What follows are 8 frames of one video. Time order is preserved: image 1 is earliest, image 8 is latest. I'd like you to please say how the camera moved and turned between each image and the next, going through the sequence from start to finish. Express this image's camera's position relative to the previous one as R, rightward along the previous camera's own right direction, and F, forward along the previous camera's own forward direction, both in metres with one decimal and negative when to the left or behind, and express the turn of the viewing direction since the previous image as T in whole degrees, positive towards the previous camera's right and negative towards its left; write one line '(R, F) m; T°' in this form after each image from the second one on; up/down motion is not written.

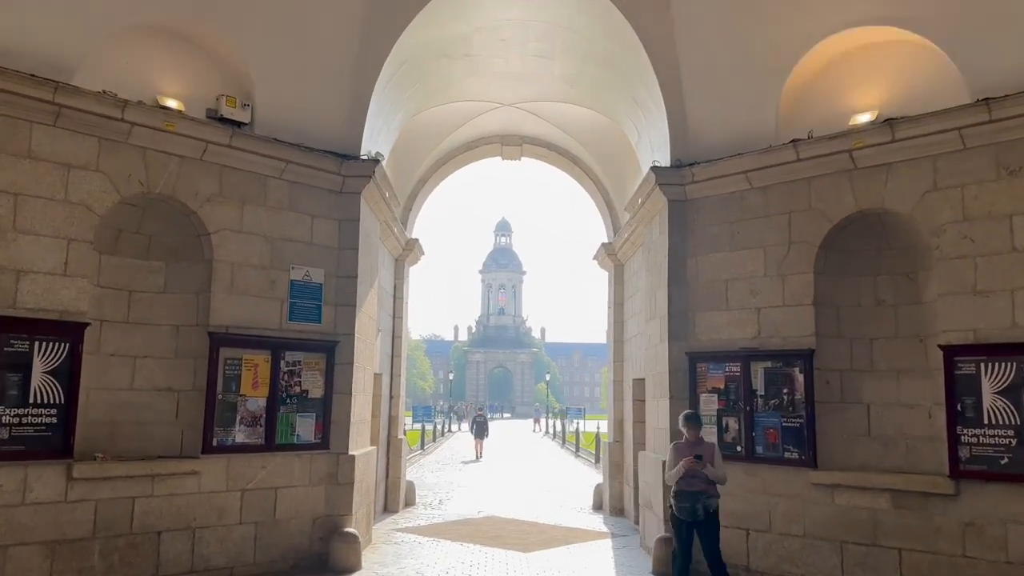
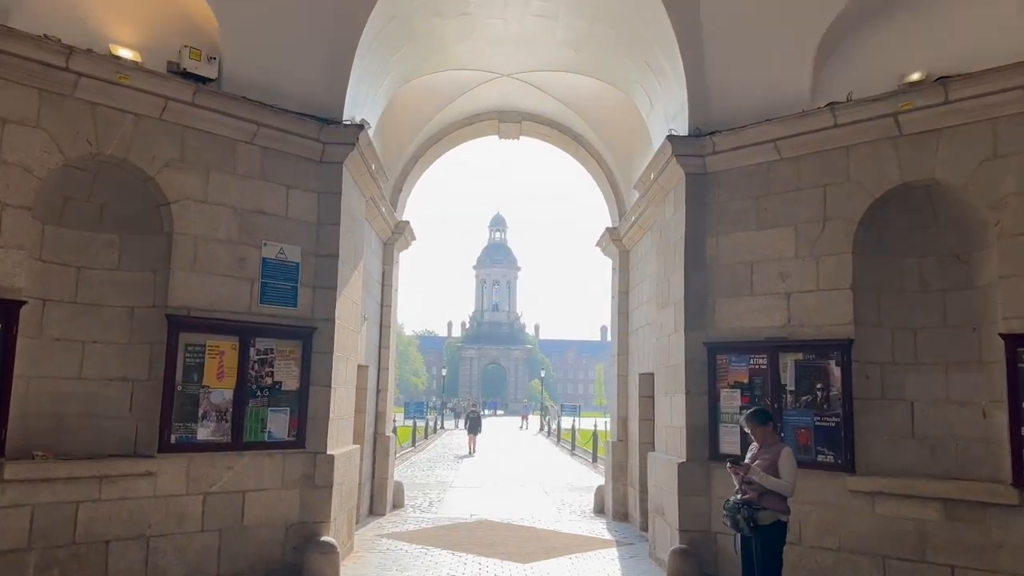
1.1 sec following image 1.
(-0.1, +0.9) m; 0°
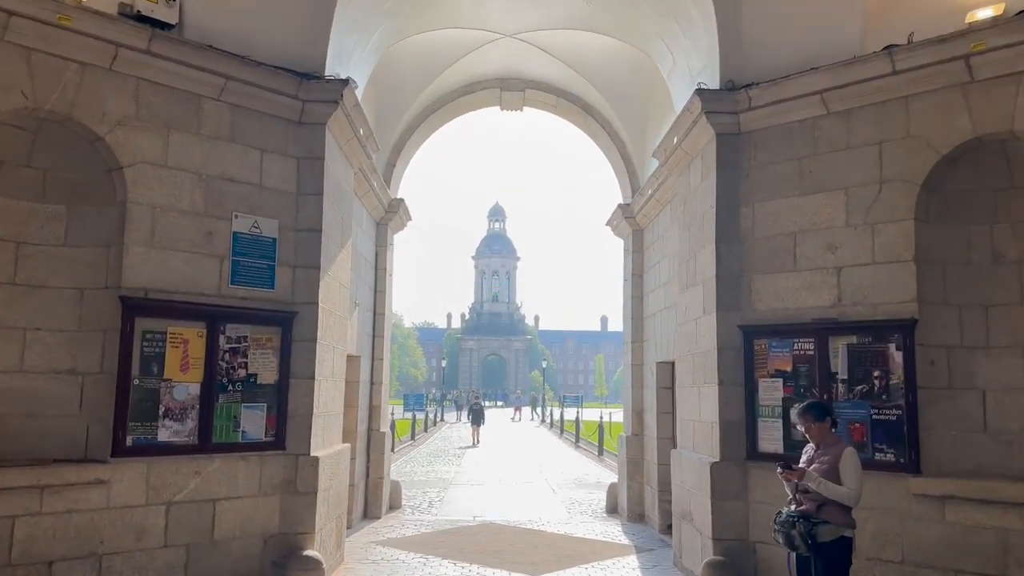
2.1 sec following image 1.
(-0.1, +1.0) m; 0°
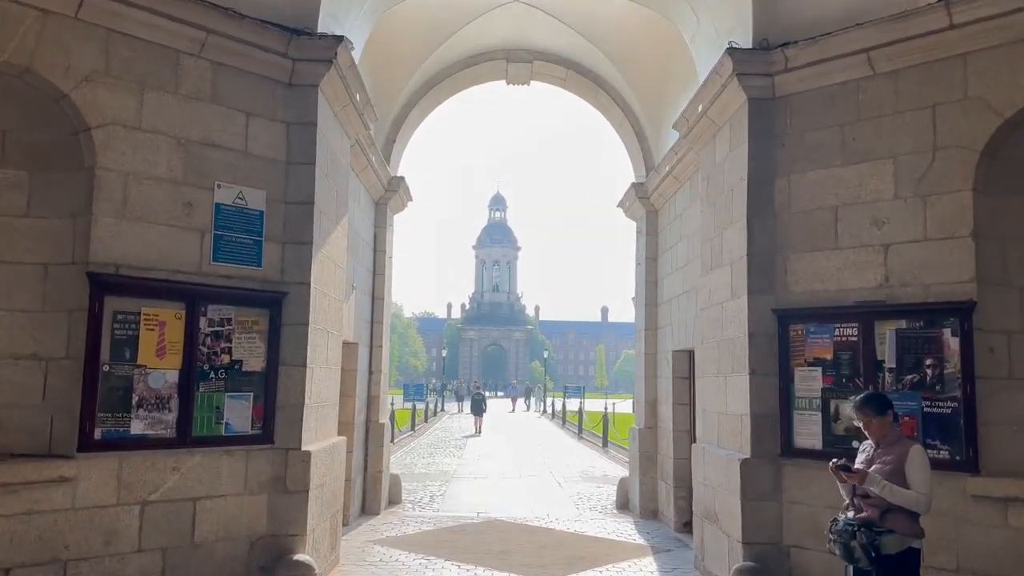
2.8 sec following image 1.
(-0.1, +0.6) m; 0°
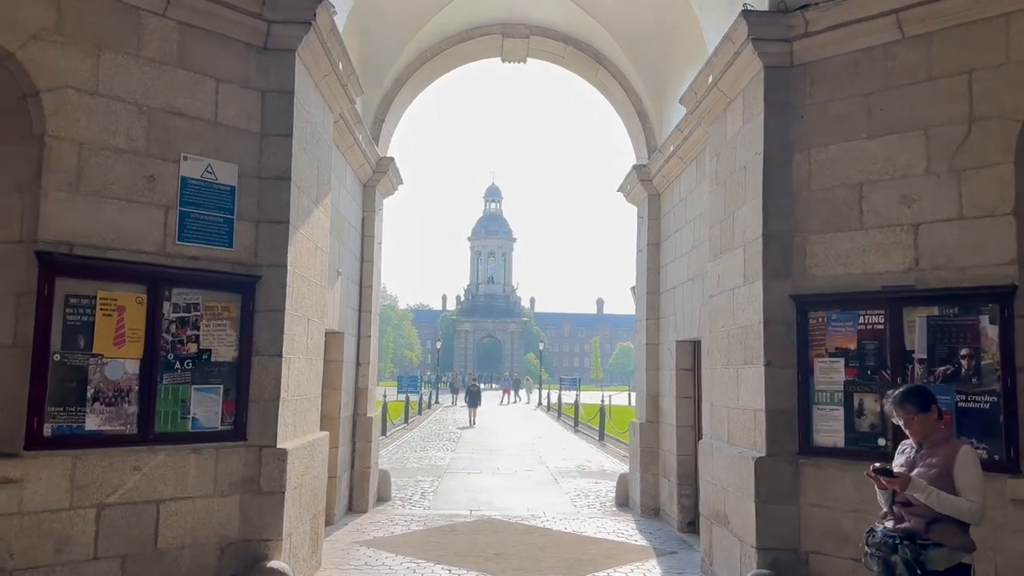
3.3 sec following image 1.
(0.0, +0.5) m; 0°
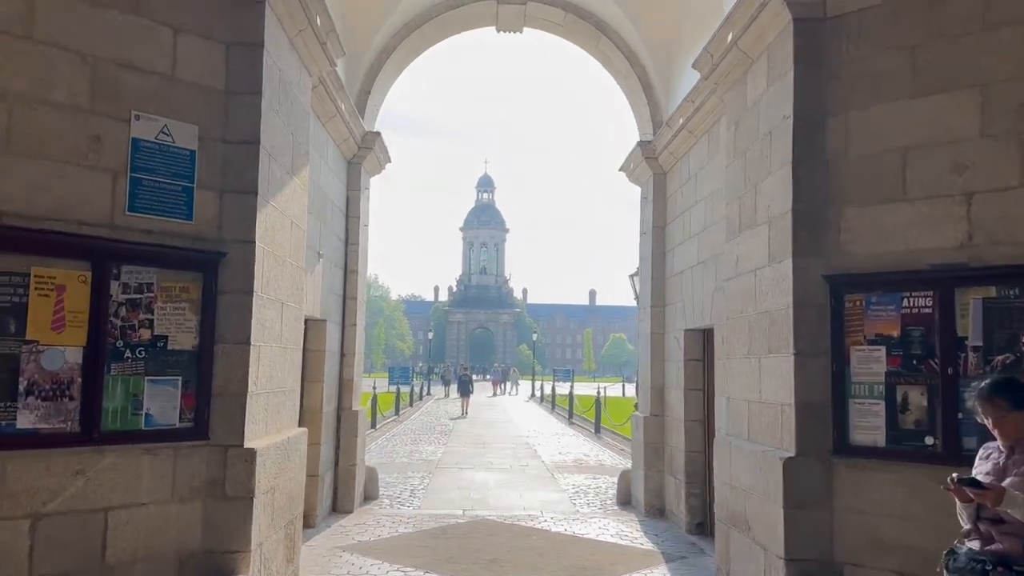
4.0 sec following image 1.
(0.0, +0.7) m; +1°
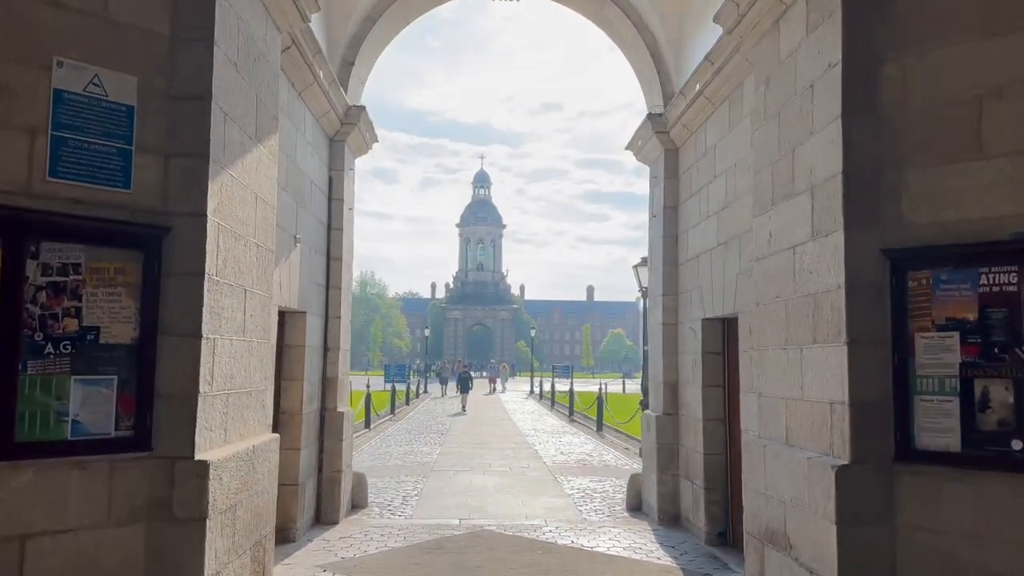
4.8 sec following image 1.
(0.0, +0.8) m; 0°
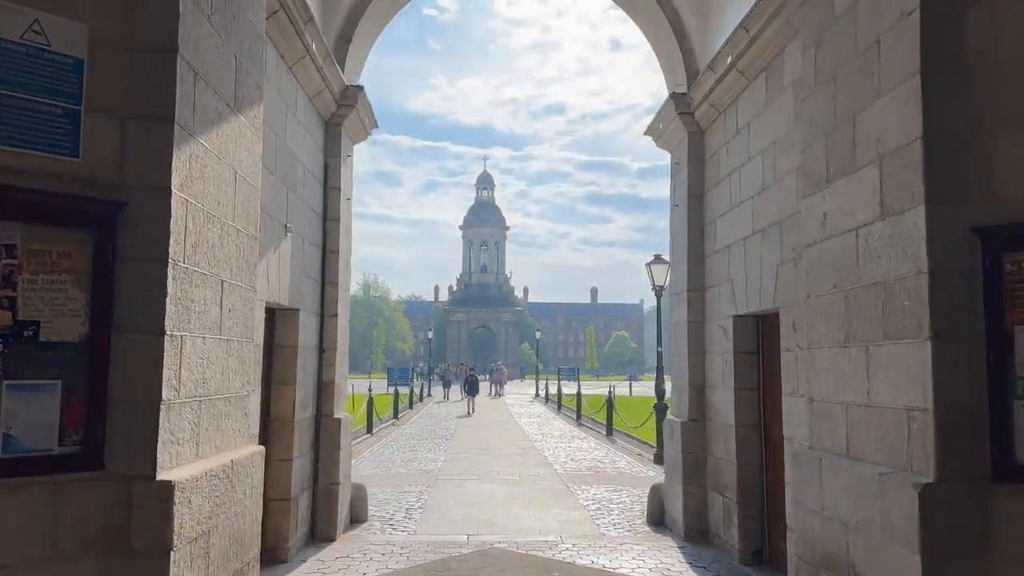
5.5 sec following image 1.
(-0.1, +0.7) m; 0°
